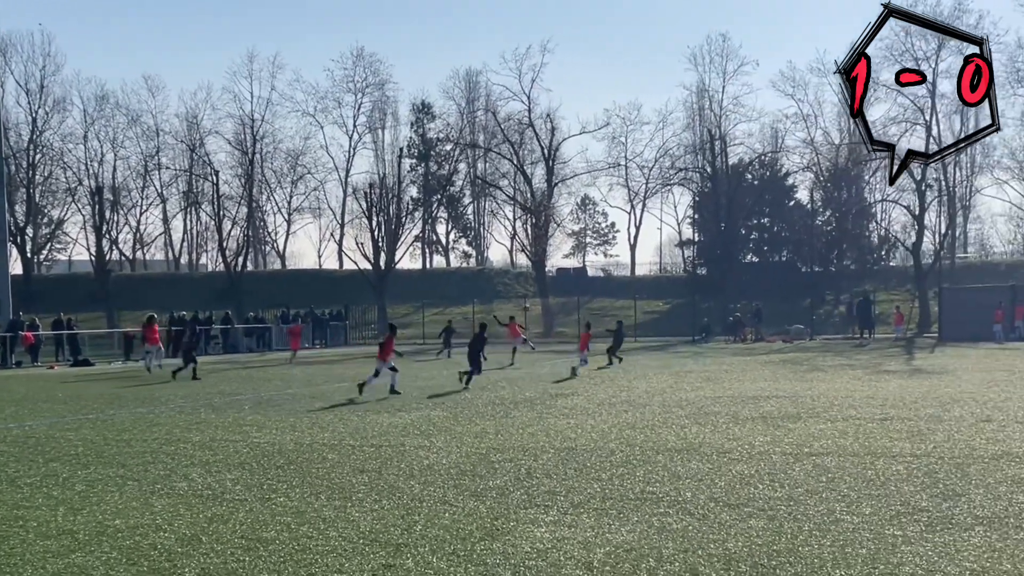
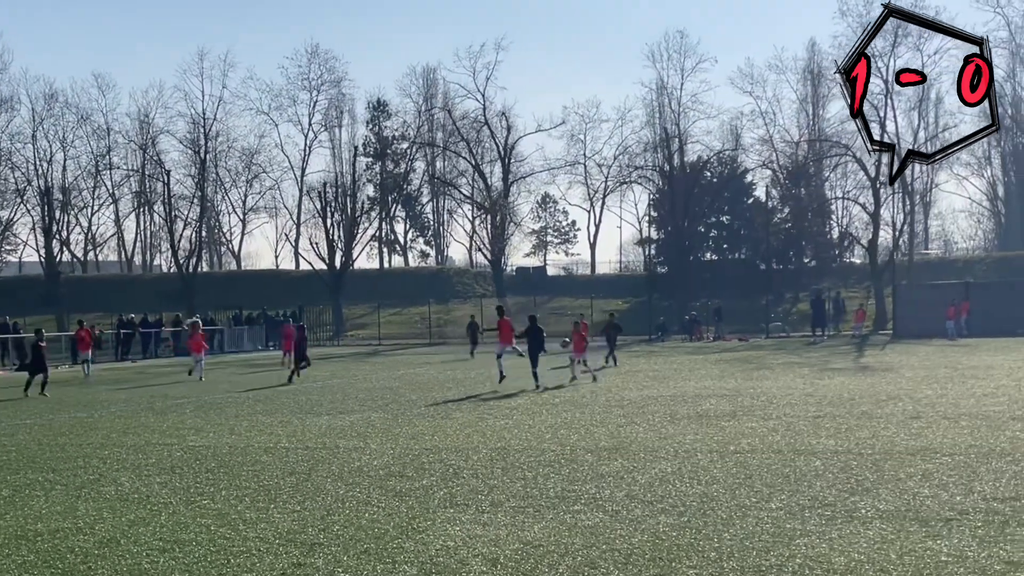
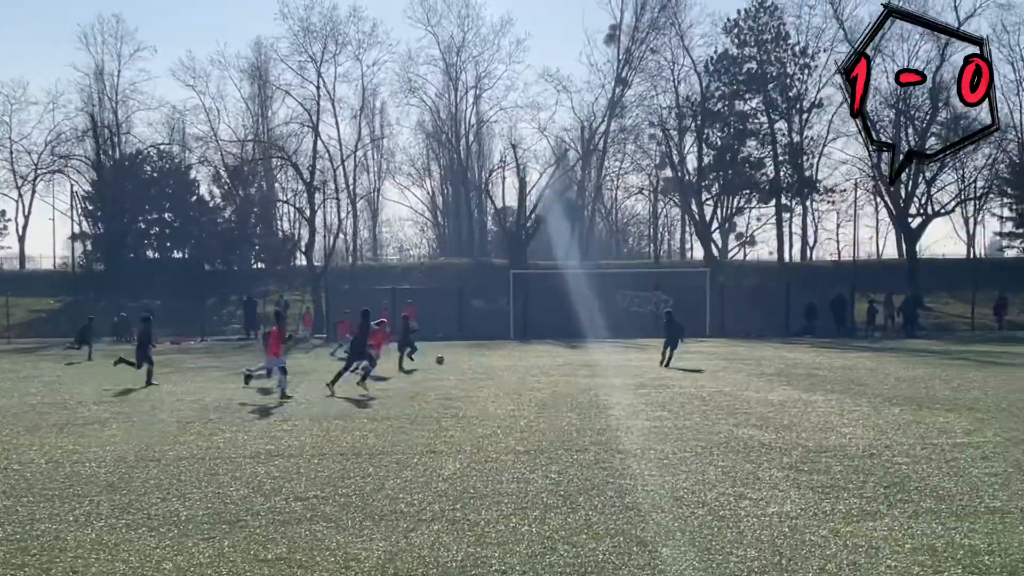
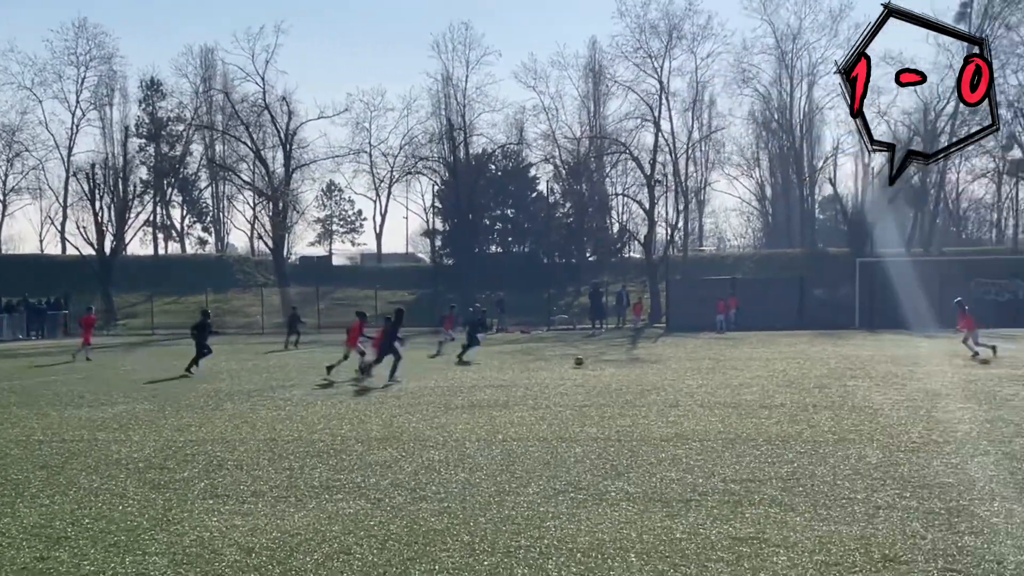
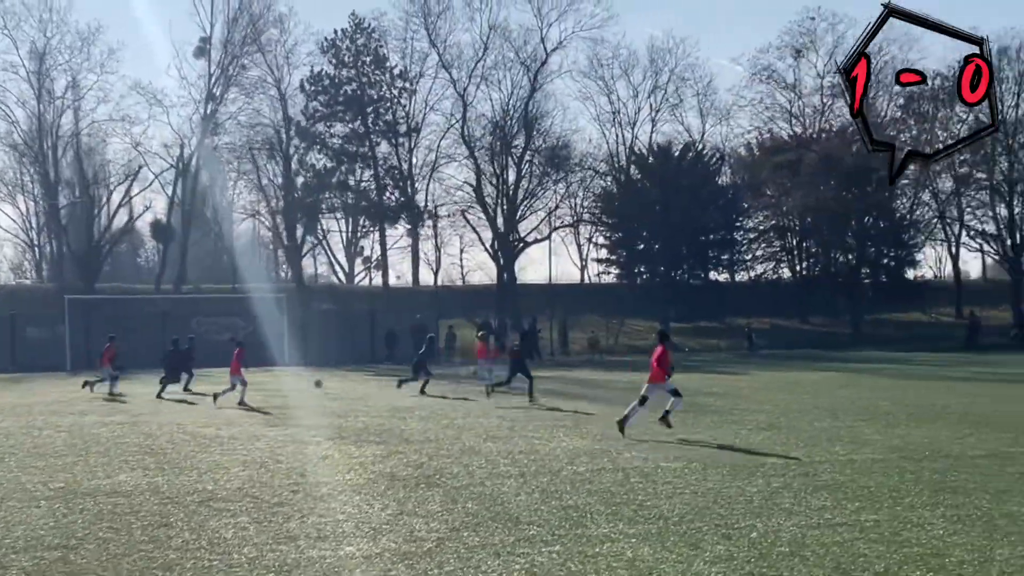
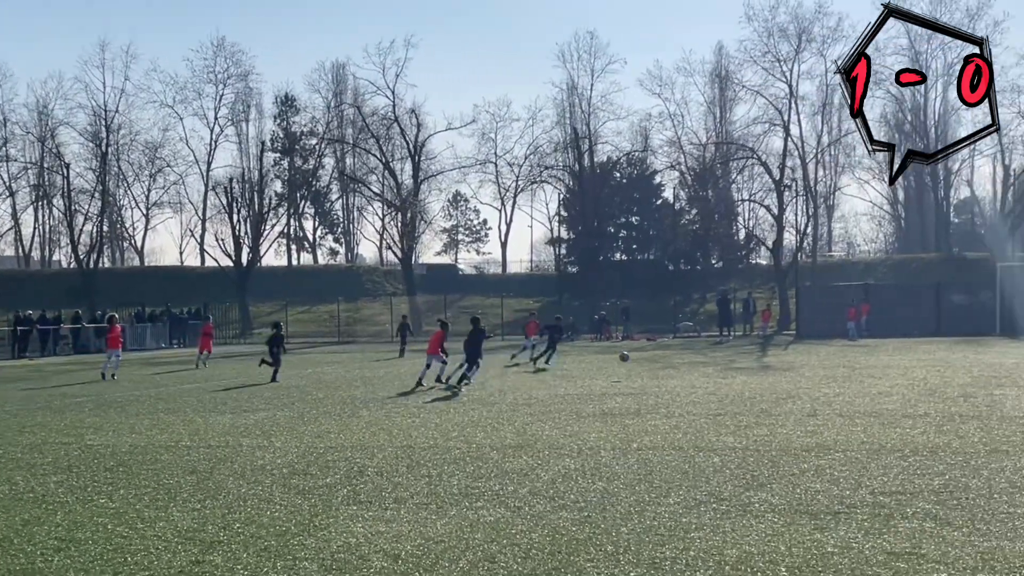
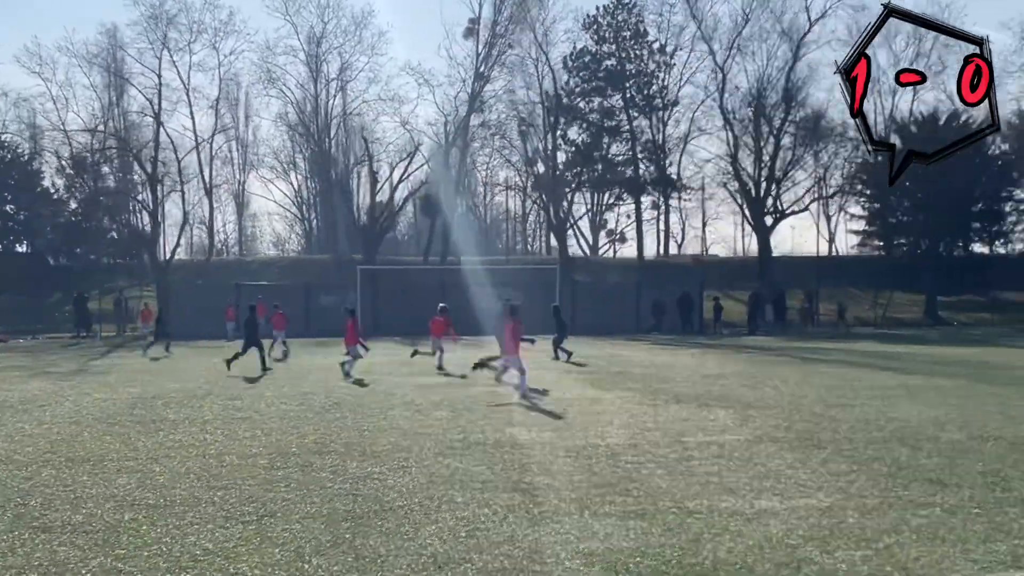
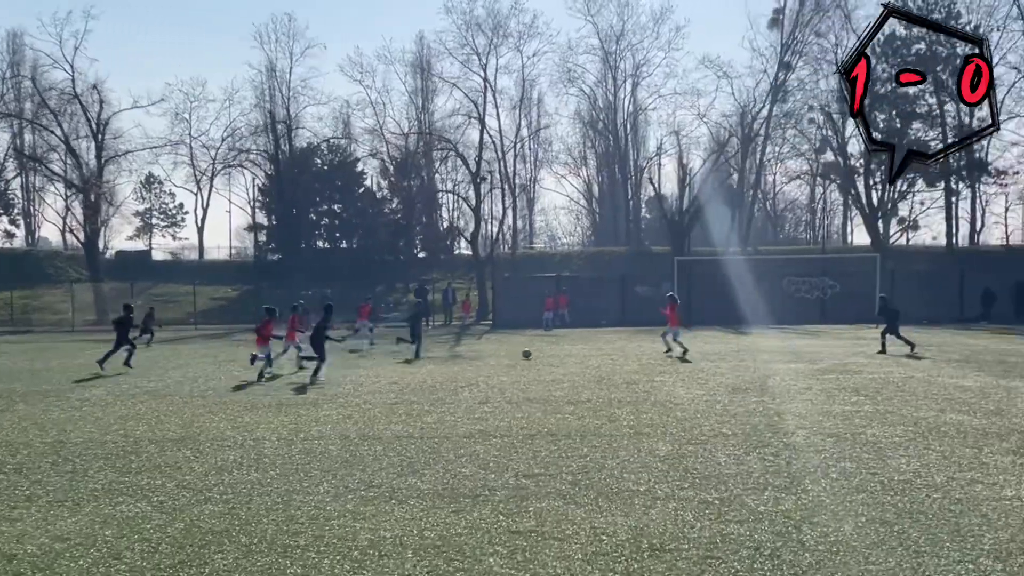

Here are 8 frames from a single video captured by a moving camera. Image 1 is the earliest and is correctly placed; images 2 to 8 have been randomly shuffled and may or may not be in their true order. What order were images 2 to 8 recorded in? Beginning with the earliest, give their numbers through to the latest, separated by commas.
2, 6, 4, 8, 3, 7, 5
